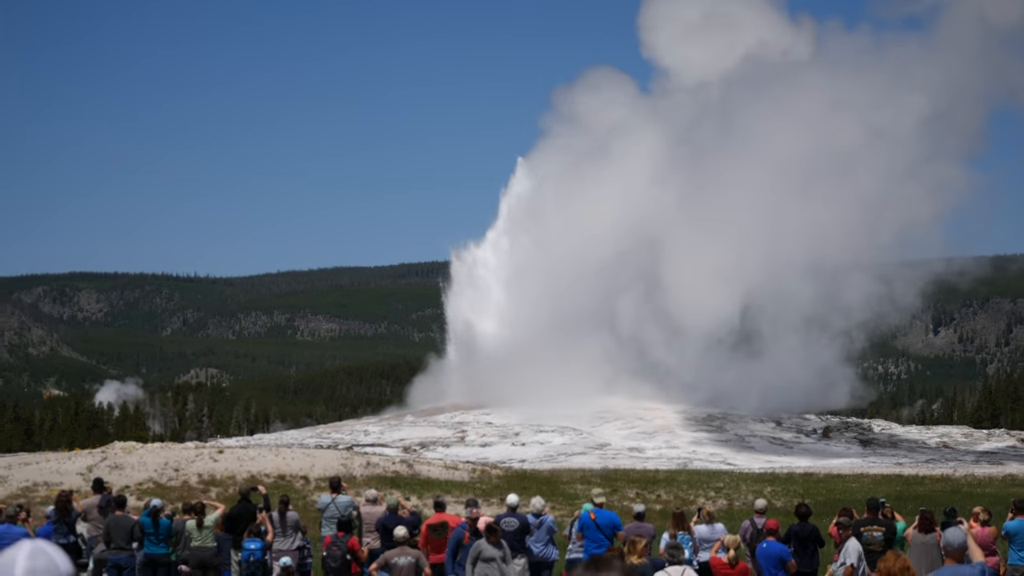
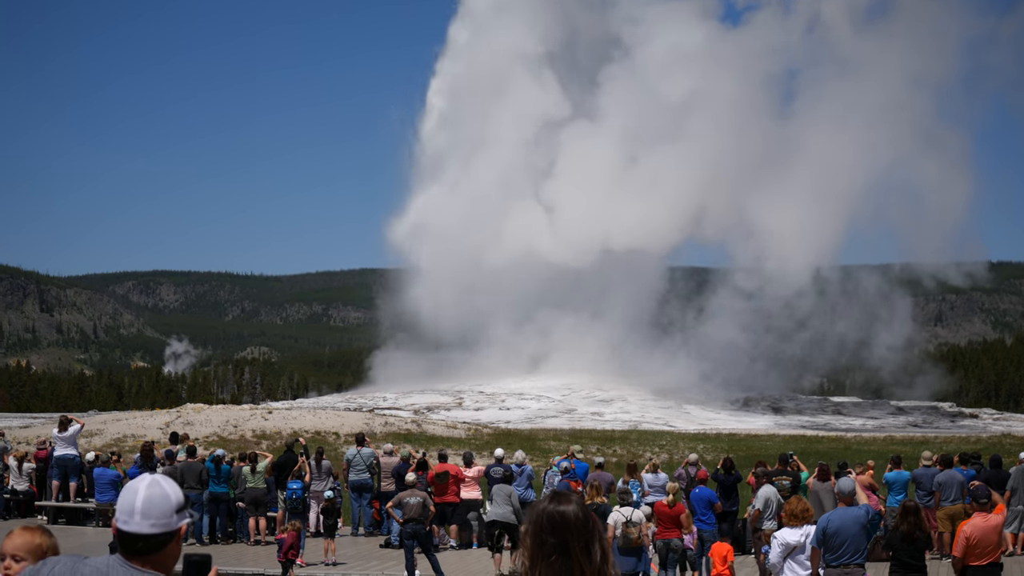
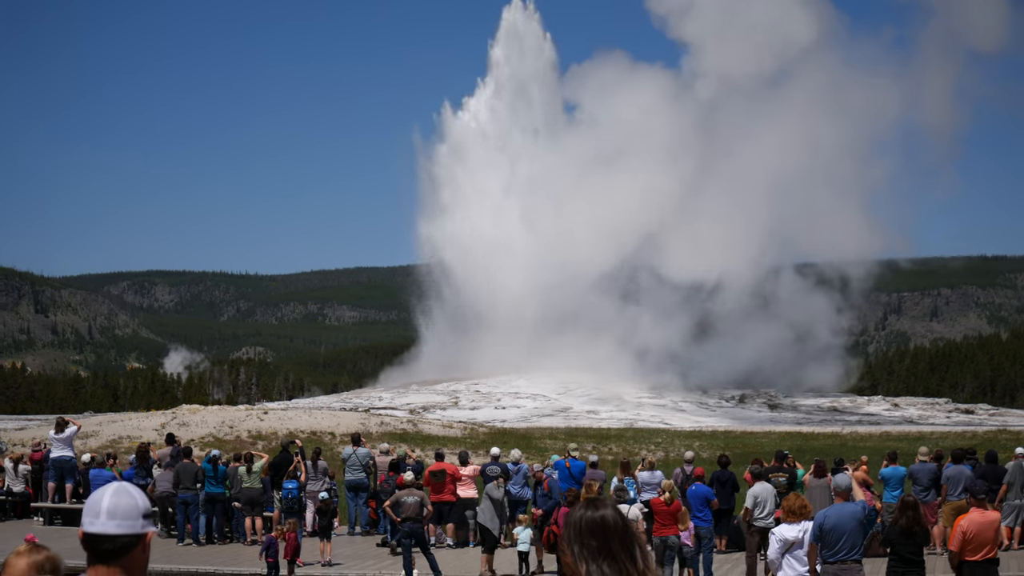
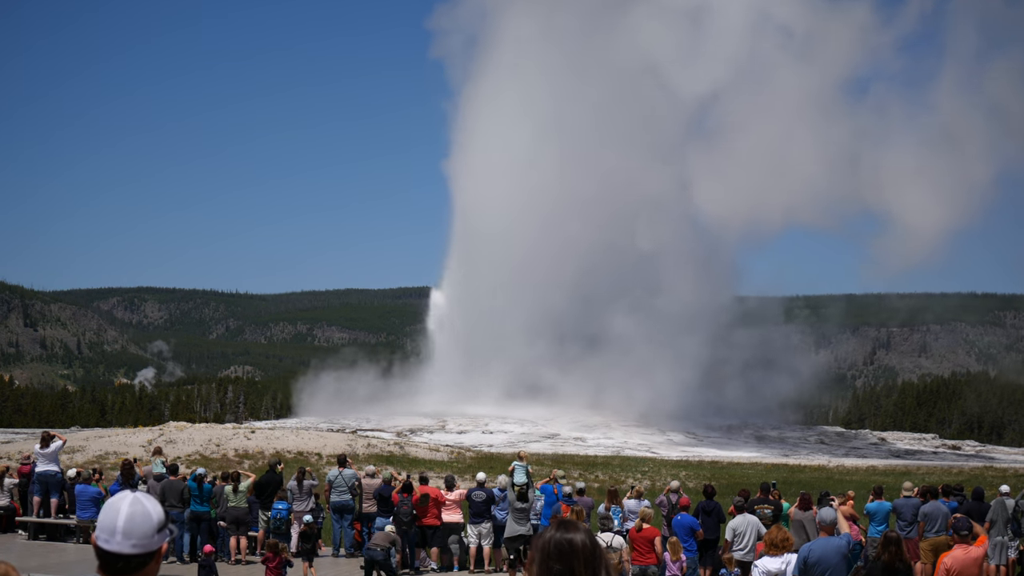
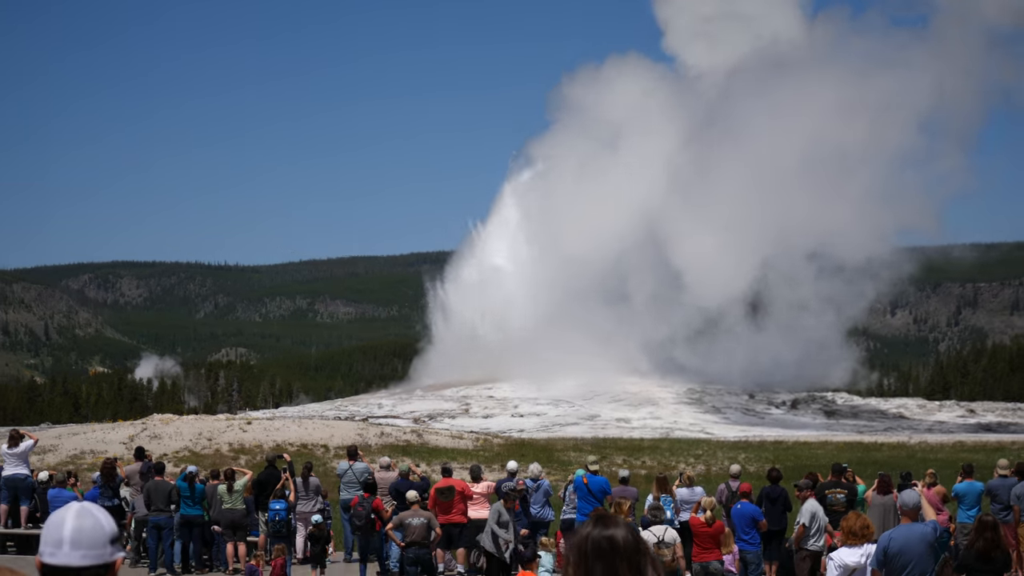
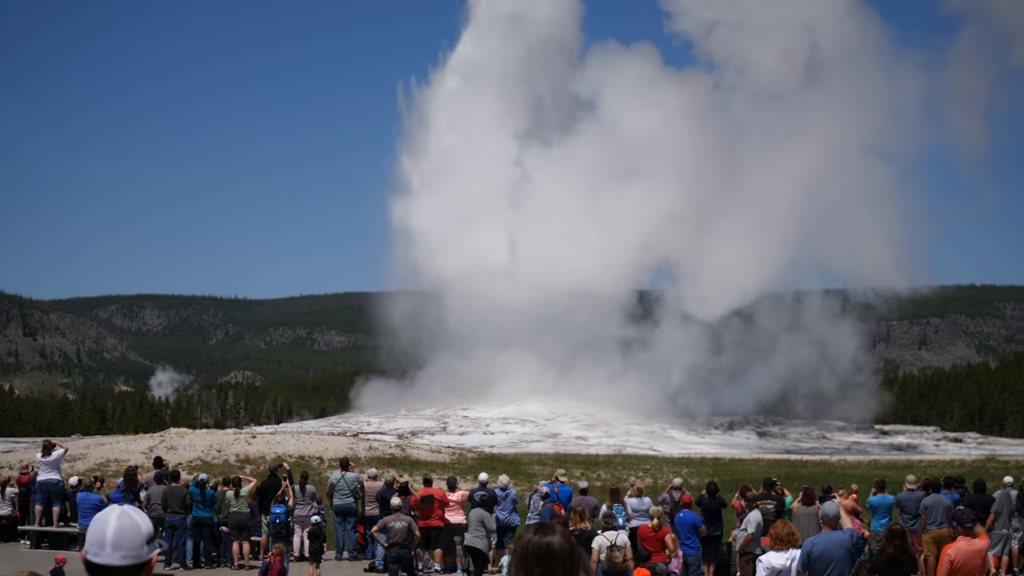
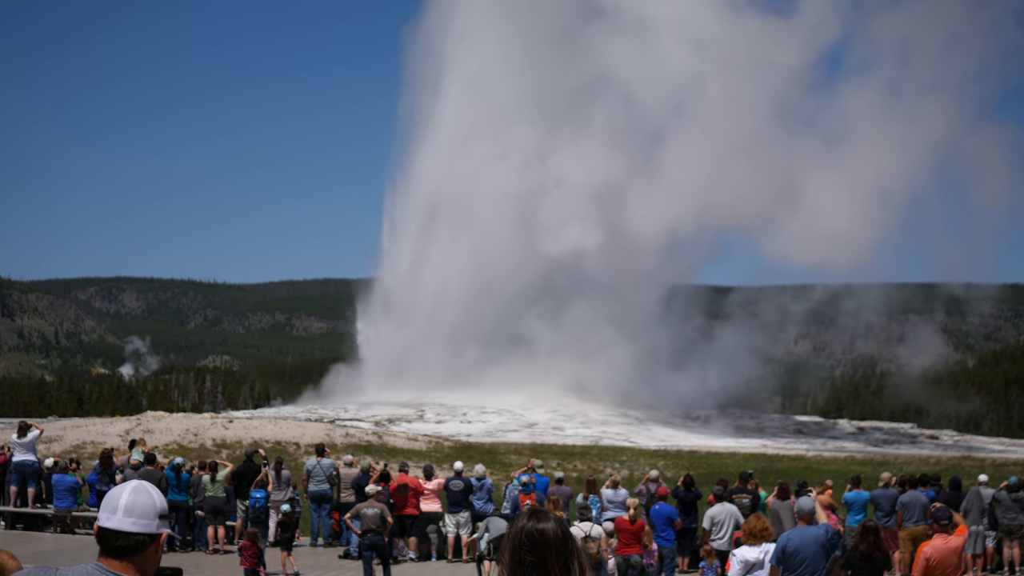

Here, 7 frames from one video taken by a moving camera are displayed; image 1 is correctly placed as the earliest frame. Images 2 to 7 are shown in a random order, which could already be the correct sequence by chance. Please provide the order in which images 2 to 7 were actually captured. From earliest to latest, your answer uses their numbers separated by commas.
5, 3, 6, 2, 7, 4
